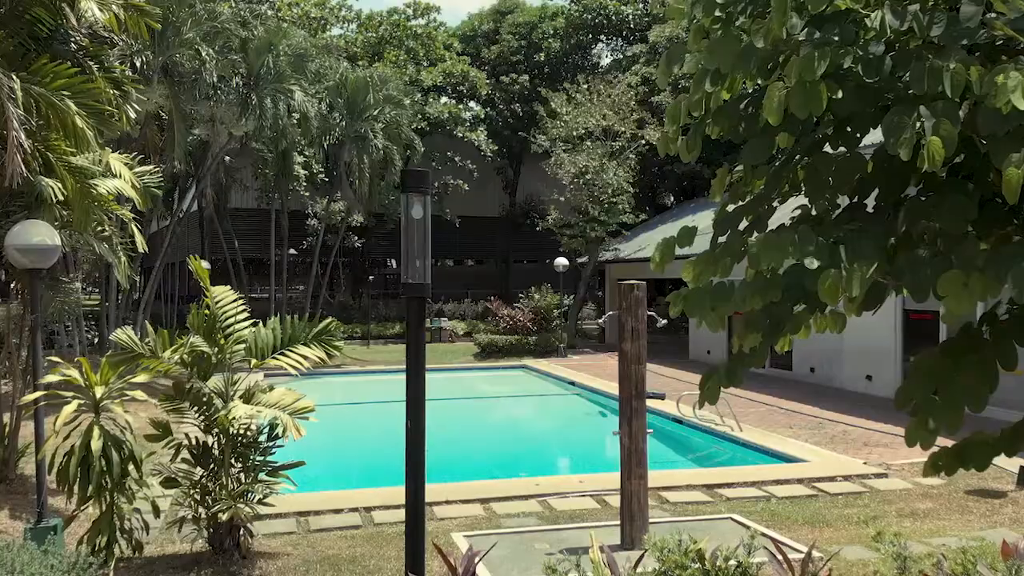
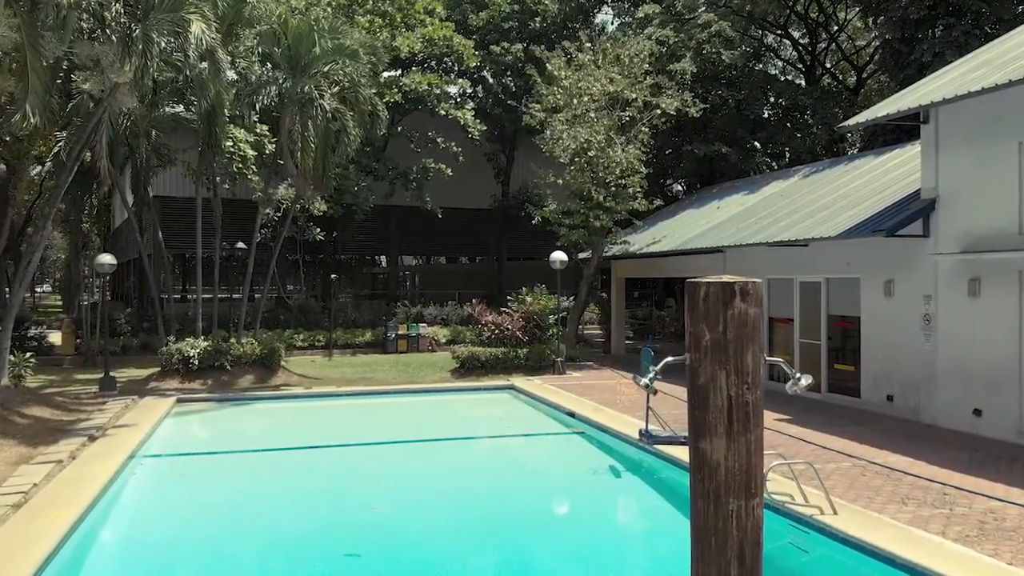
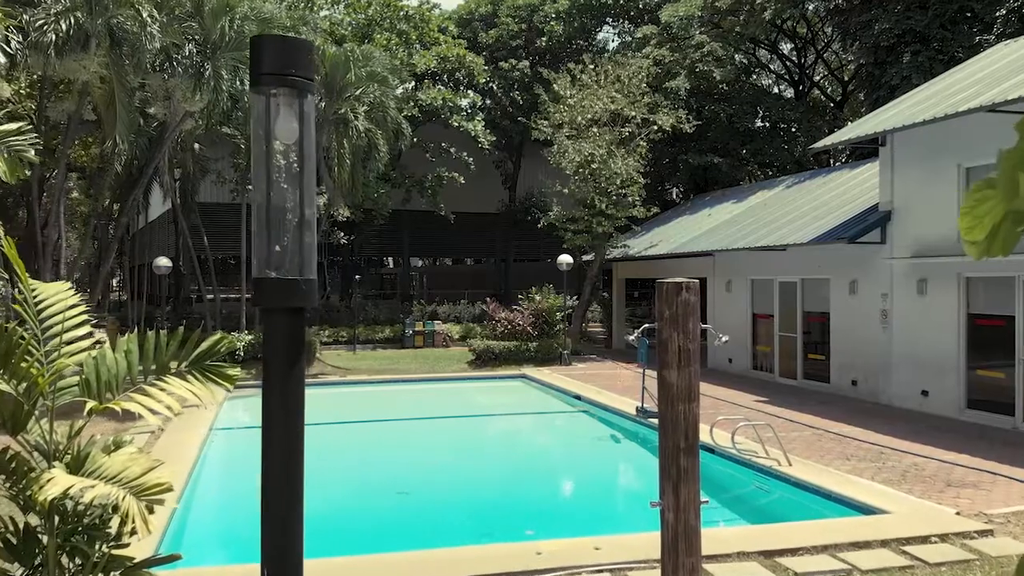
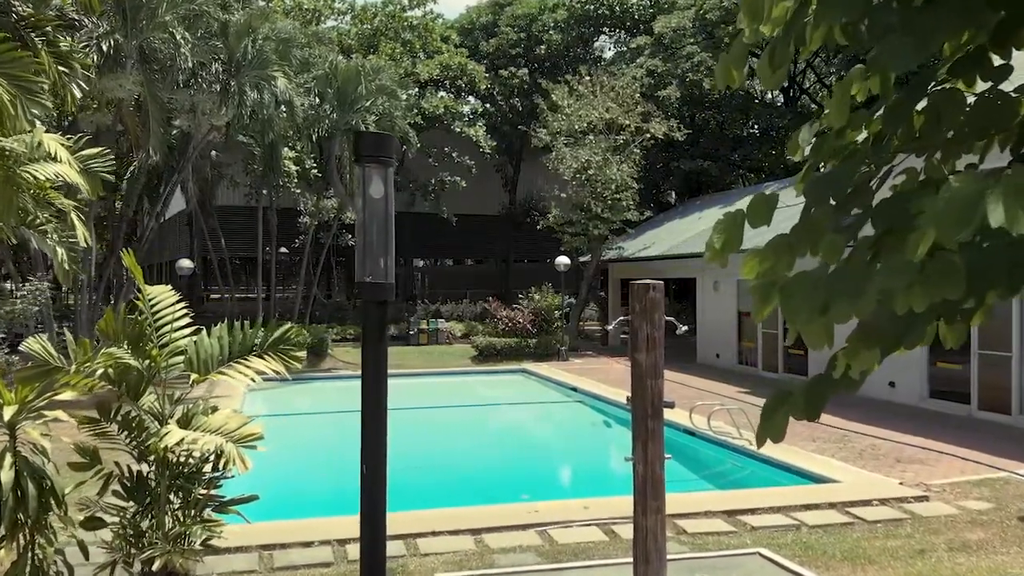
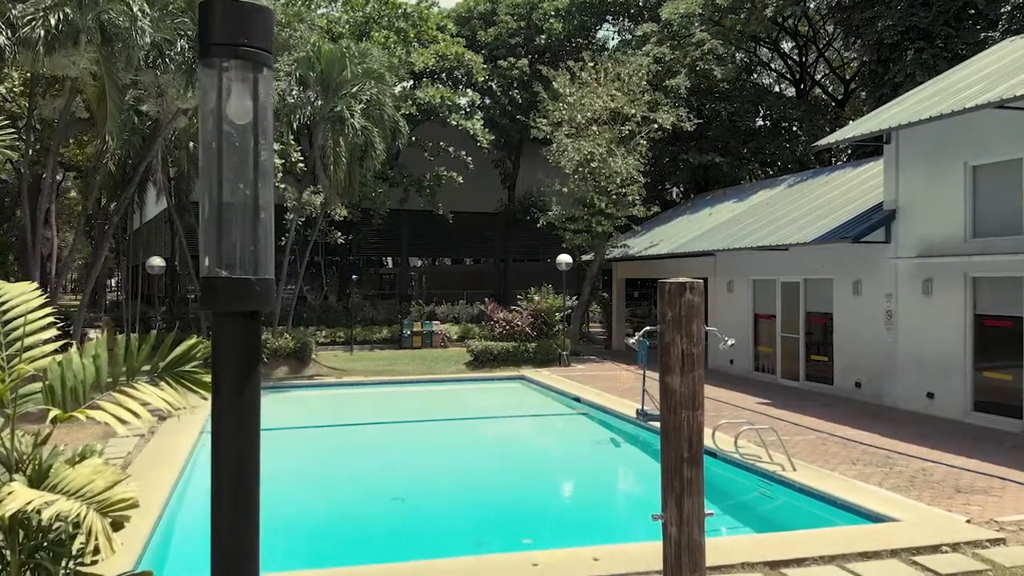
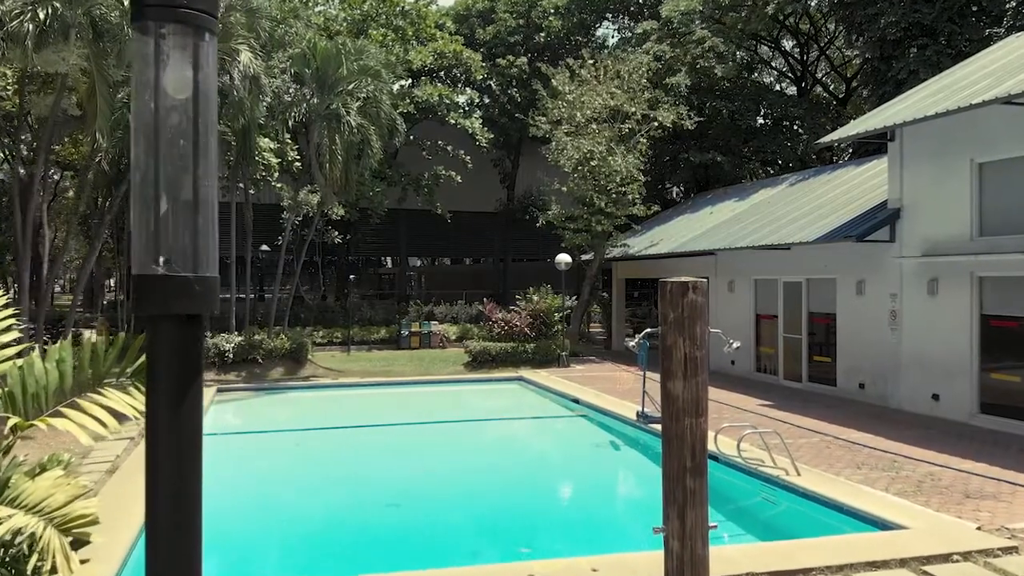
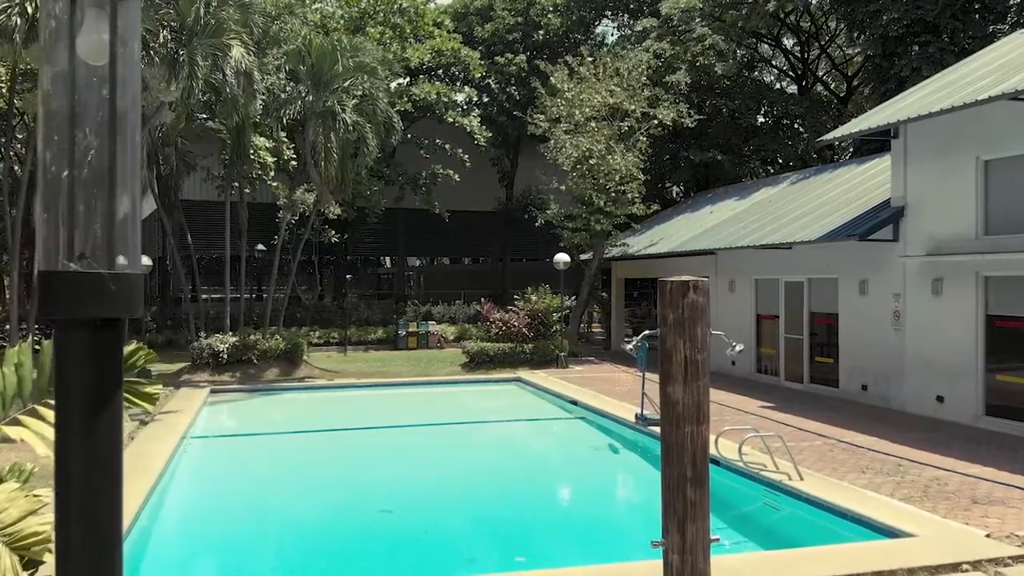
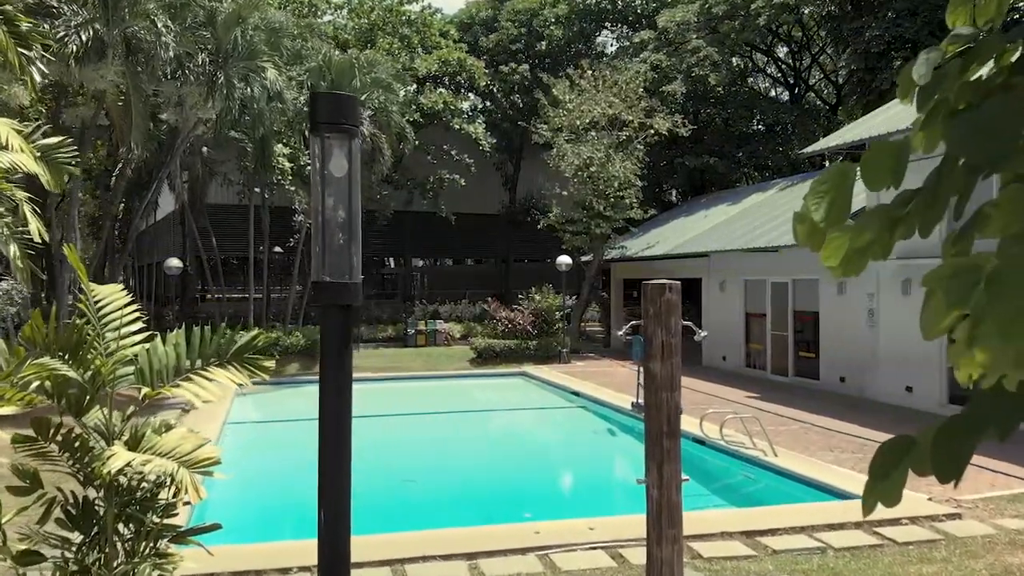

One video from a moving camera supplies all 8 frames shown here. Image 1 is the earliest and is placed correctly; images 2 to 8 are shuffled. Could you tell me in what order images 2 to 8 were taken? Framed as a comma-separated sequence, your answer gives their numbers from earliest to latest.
4, 8, 3, 5, 6, 7, 2
